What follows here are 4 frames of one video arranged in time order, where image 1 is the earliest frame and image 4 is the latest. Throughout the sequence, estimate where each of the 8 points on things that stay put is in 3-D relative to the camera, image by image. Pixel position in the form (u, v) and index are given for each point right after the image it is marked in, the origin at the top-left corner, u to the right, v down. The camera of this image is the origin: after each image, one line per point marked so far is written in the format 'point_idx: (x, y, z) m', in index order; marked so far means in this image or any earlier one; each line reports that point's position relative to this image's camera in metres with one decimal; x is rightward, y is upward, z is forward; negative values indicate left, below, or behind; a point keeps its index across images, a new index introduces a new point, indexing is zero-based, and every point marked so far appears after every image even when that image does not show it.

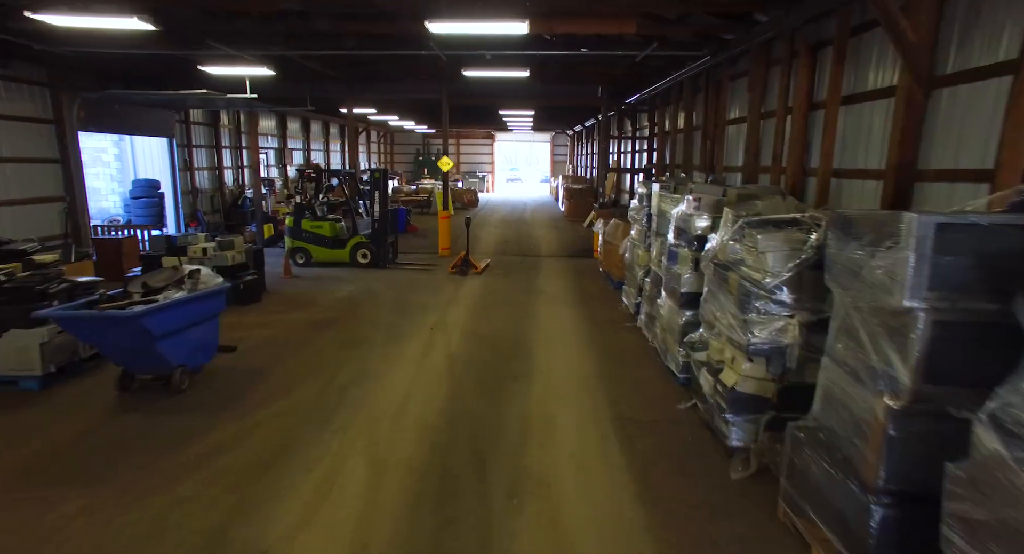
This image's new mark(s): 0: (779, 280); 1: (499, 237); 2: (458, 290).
0: (+1.6, 0.0, +3.6) m
1: (-0.4, +1.0, +15.8) m
2: (-0.8, -0.3, +9.3) m
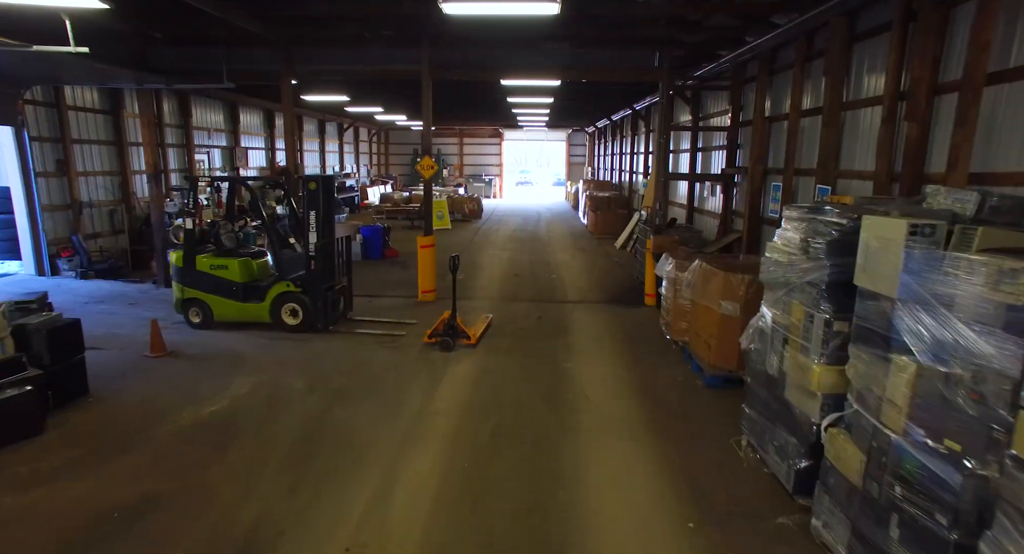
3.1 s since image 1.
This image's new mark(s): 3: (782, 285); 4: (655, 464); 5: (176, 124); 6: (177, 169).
0: (+1.6, -0.8, -0.5) m
1: (-0.1, +0.2, +11.8) m
2: (-0.7, -1.0, +5.3) m
3: (+1.8, -0.1, +3.9) m
4: (+1.0, -1.3, +4.1) m
5: (-7.2, +3.3, +12.9) m
6: (-7.2, +2.3, +13.0) m
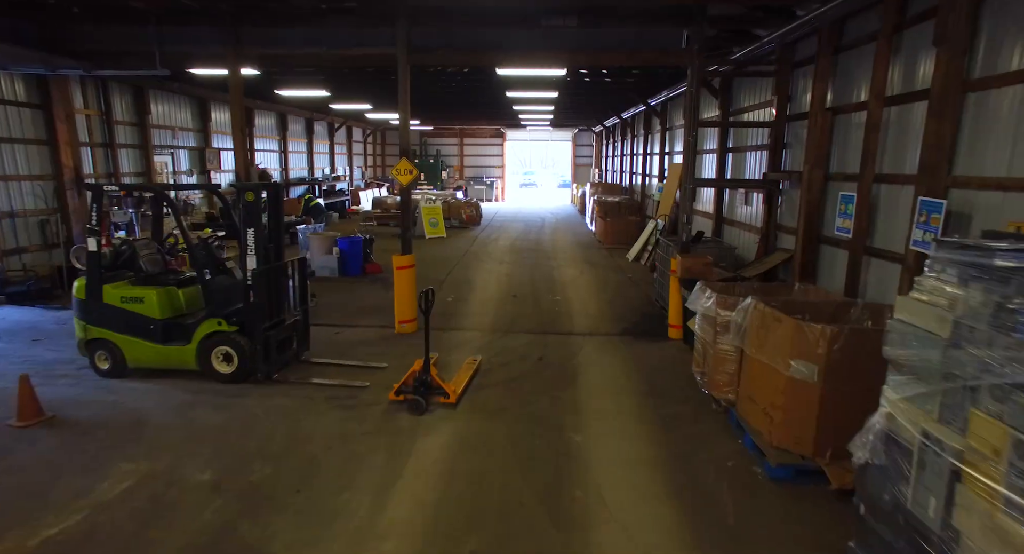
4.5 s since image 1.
0: (+1.5, -1.1, -2.0) m
1: (-0.2, -0.2, +10.3) m
2: (-0.8, -1.4, +3.7) m
3: (+1.7, -0.4, +2.3) m
4: (+0.9, -1.6, +2.5) m
5: (-7.2, +3.0, +11.4) m
6: (-7.3, +2.0, +11.5) m
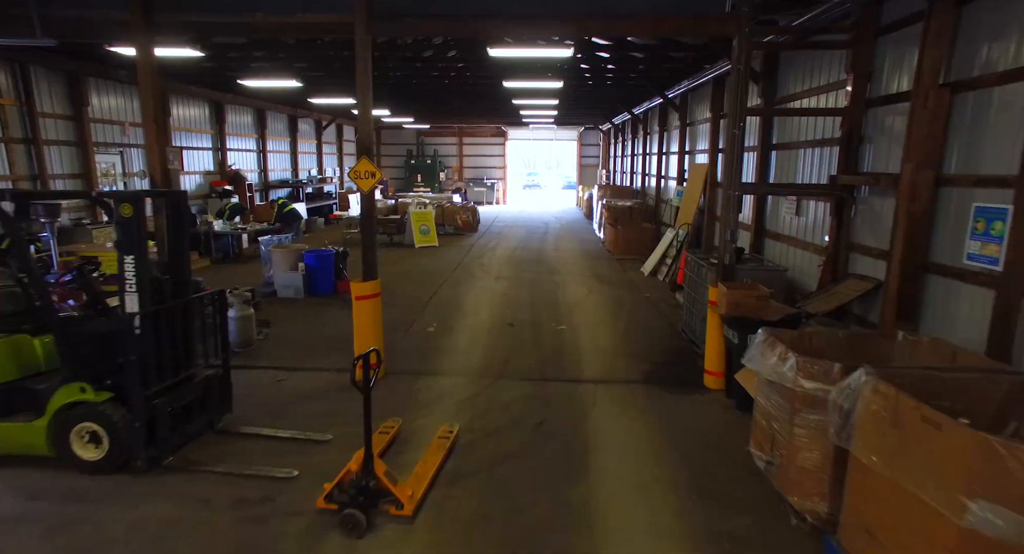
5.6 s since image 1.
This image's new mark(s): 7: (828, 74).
0: (+1.3, -1.4, -3.8) m
1: (-0.2, -0.5, +8.6) m
2: (-0.9, -1.7, +2.0) m
3: (+1.5, -0.7, +0.6) m
4: (+0.8, -1.9, +0.8) m
5: (-7.3, +2.6, +9.8) m
6: (-7.3, +1.7, +9.9) m
7: (+3.1, +2.0, +6.0) m
